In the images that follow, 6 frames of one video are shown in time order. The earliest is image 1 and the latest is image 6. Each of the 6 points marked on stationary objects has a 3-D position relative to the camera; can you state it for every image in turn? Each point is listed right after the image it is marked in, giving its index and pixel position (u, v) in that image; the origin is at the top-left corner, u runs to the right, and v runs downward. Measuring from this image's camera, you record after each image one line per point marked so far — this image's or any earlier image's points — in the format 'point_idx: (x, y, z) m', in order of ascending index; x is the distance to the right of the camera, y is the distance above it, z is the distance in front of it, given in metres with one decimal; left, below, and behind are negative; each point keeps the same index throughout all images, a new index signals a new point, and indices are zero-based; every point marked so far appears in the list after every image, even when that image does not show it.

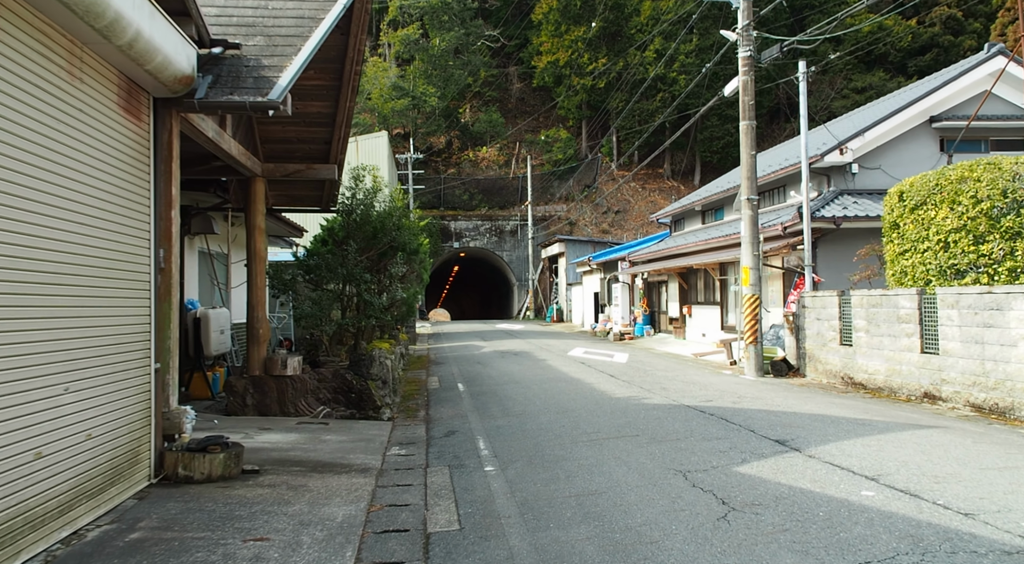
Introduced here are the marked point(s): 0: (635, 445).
0: (+1.1, -1.5, +6.6) m
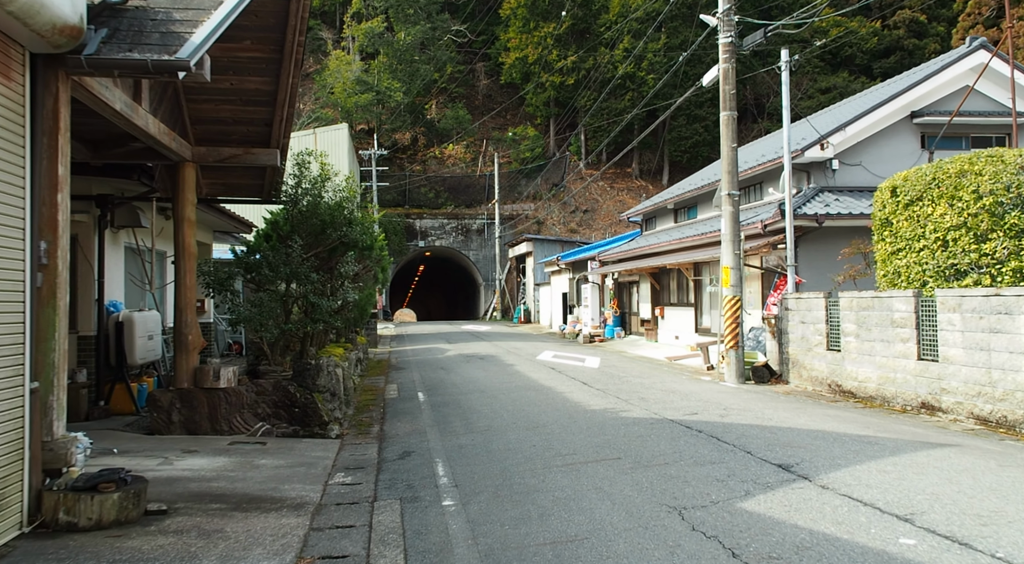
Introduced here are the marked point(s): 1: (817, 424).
0: (+0.9, -1.5, +5.7) m
1: (+3.2, -1.5, +7.4) m
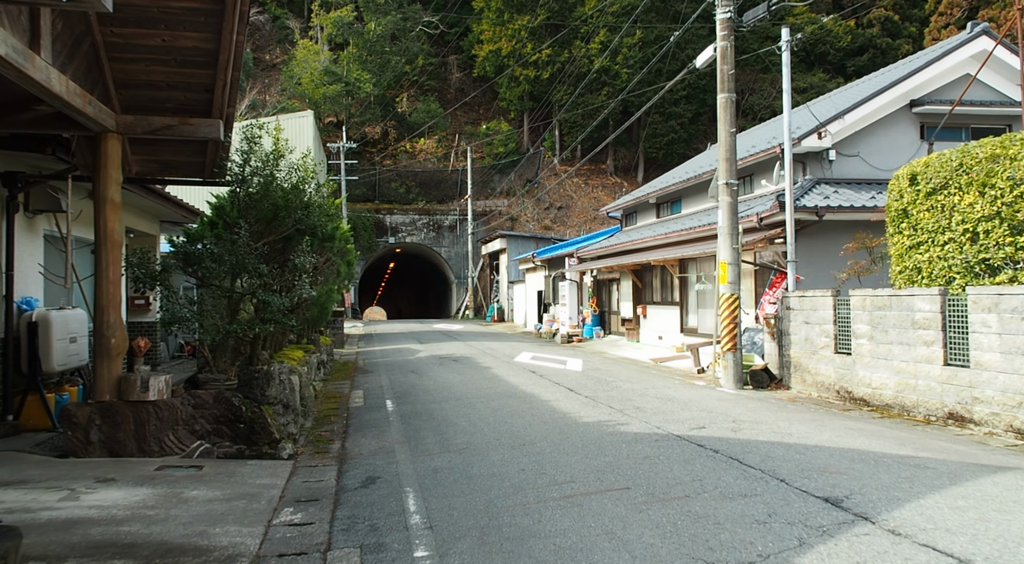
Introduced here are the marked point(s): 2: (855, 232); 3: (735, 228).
0: (+0.8, -1.5, +4.7) m
1: (+3.0, -1.4, +6.4) m
2: (+6.0, +0.9, +12.3) m
3: (+3.5, +0.9, +11.1) m
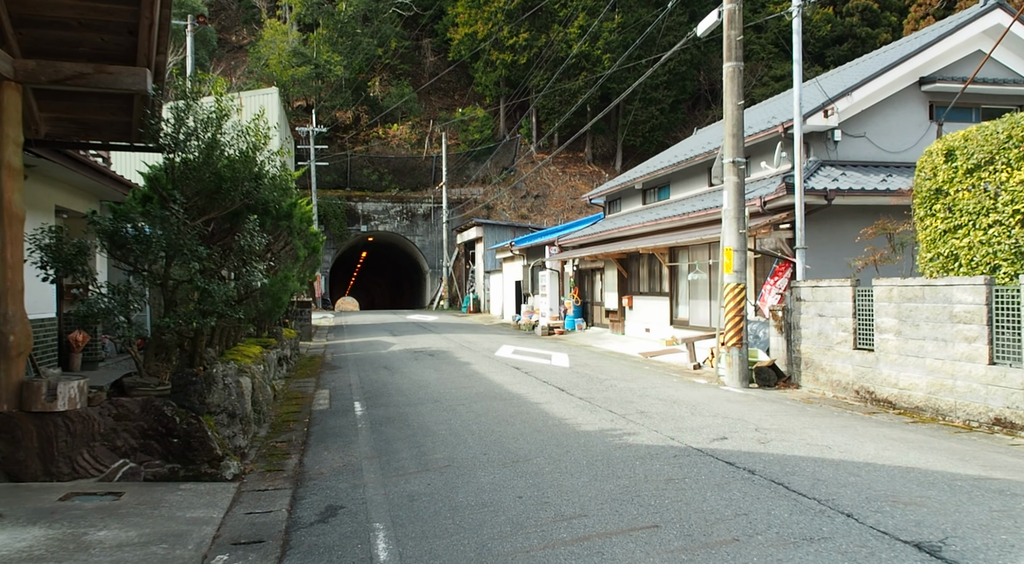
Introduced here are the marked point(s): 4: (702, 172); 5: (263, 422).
0: (+0.8, -1.4, +3.6) m
1: (+3.0, -1.3, +5.4) m
2: (+5.7, +1.0, +11.4) m
3: (+3.3, +1.0, +10.1) m
4: (+4.6, +2.7, +17.2) m
5: (-2.7, -1.5, +7.7) m
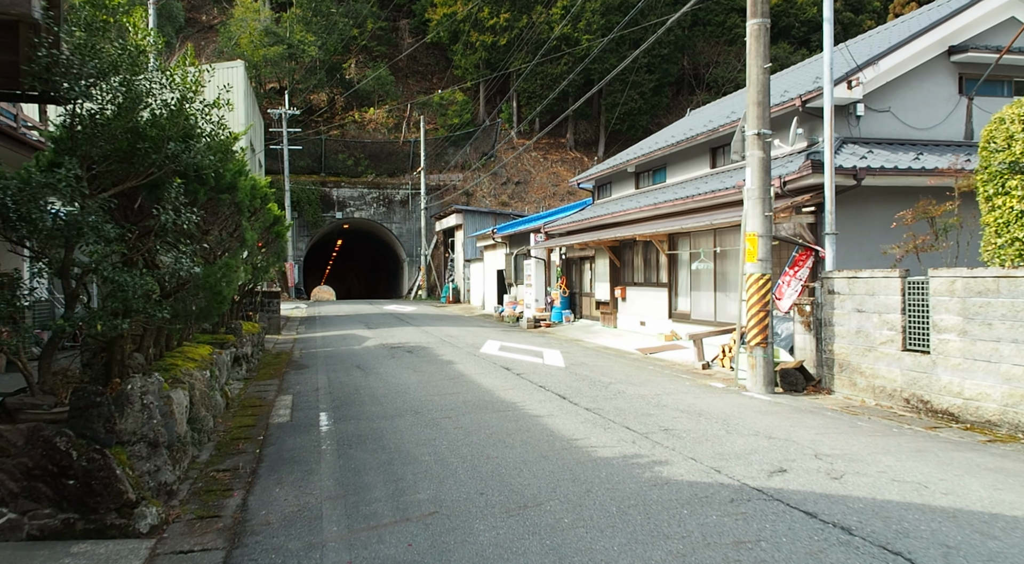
0: (+0.9, -1.4, +2.3) m
1: (+3.0, -1.3, +4.2) m
2: (+5.5, +1.2, +10.2) m
3: (+3.2, +1.1, +8.9) m
4: (+4.3, +2.9, +15.9) m
5: (-2.7, -1.4, +6.3) m
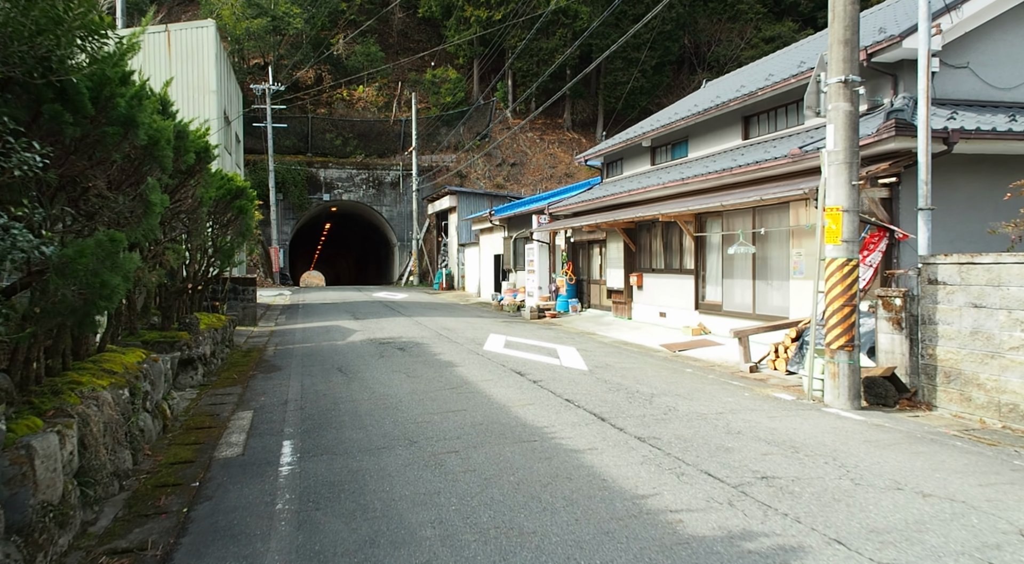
0: (+1.2, -1.4, +0.4) m
1: (+3.3, -1.3, +2.4) m
2: (+5.7, +1.3, +8.4) m
3: (+3.4, +1.3, +7.0) m
4: (+4.4, +3.2, +14.1) m
5: (-2.5, -1.3, +4.4) m
